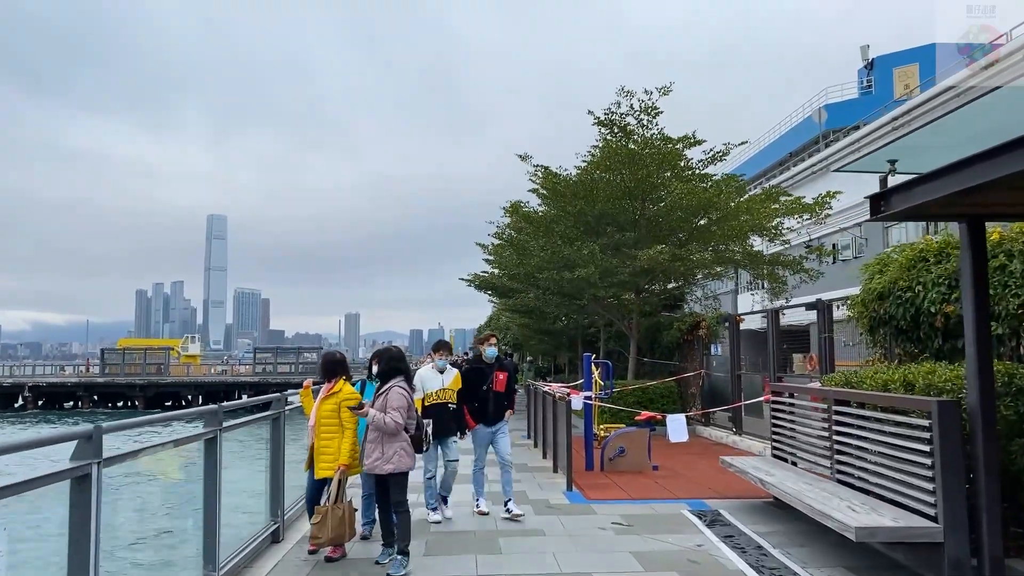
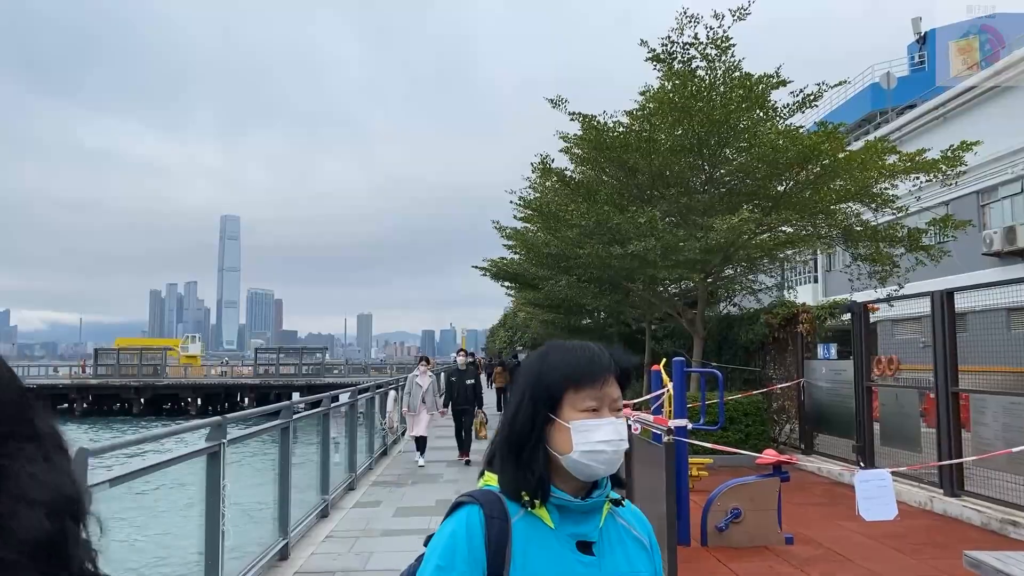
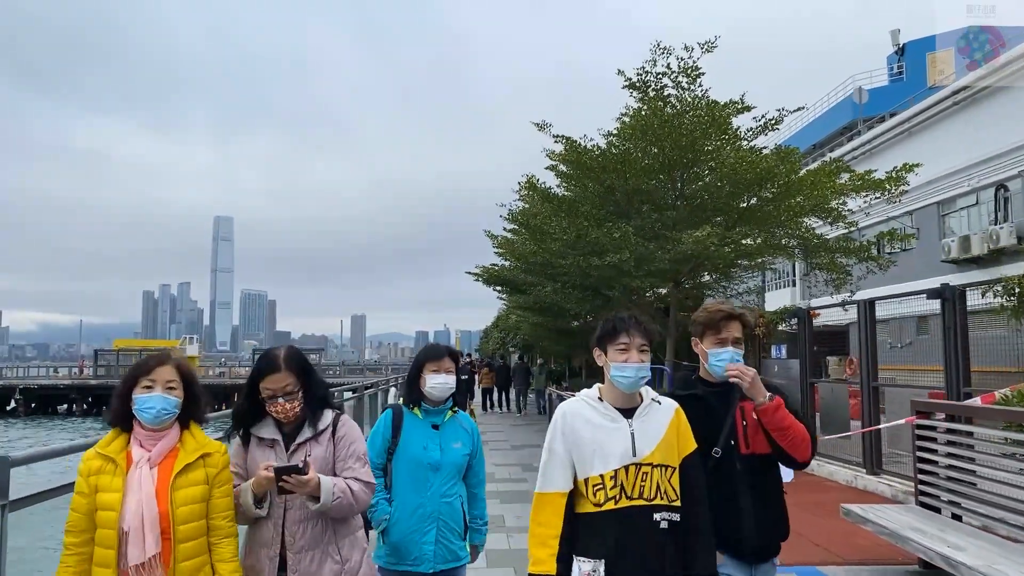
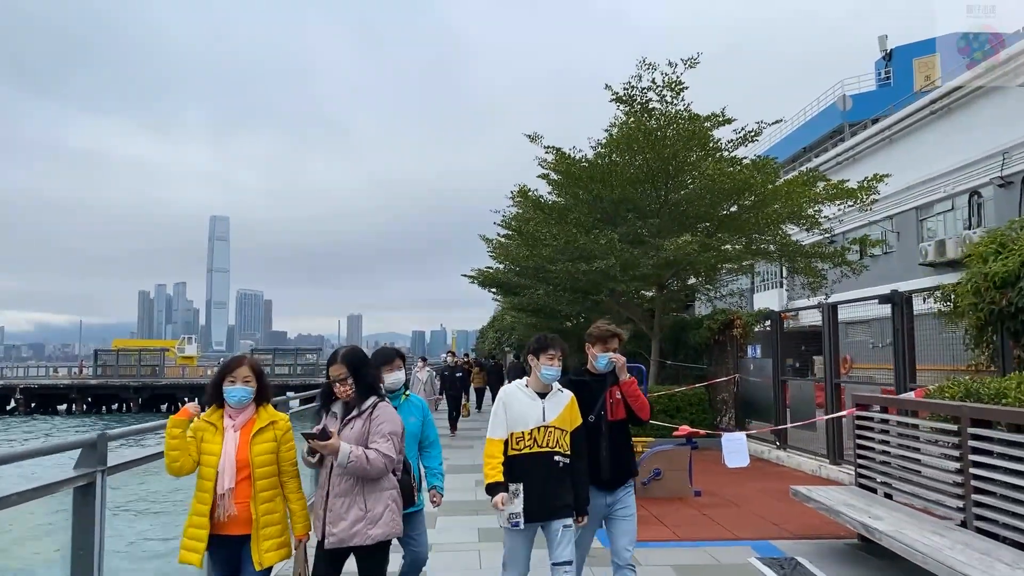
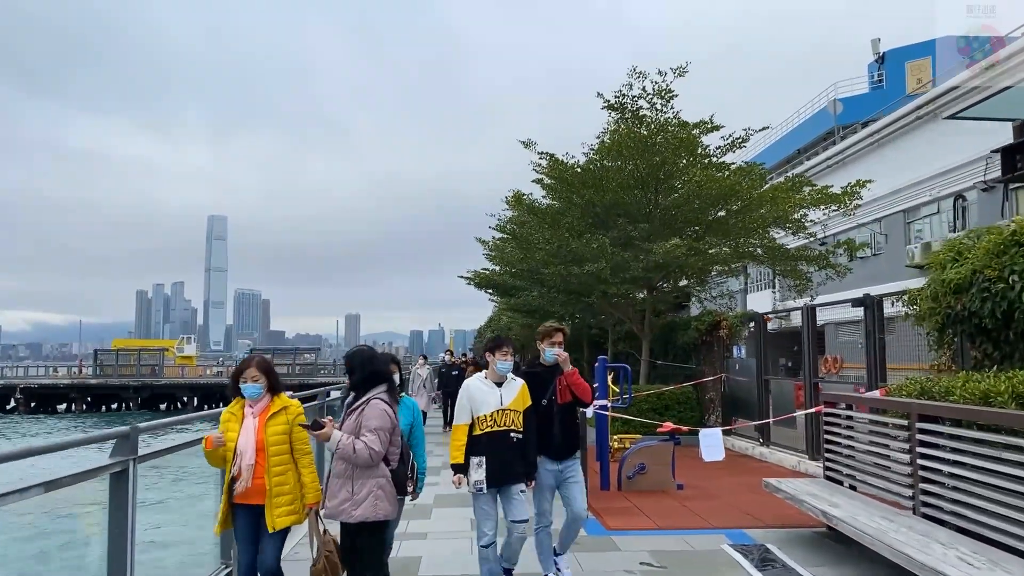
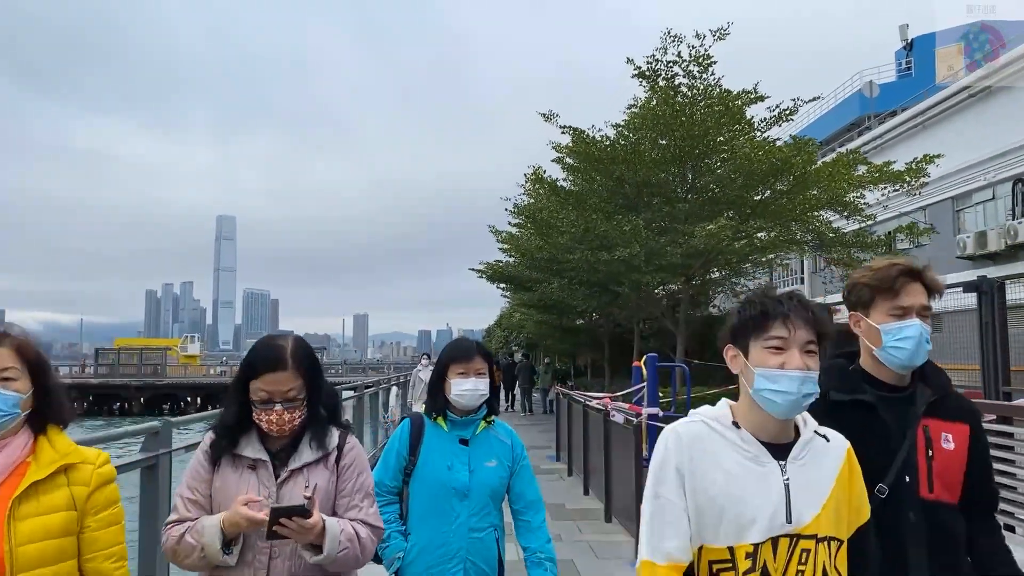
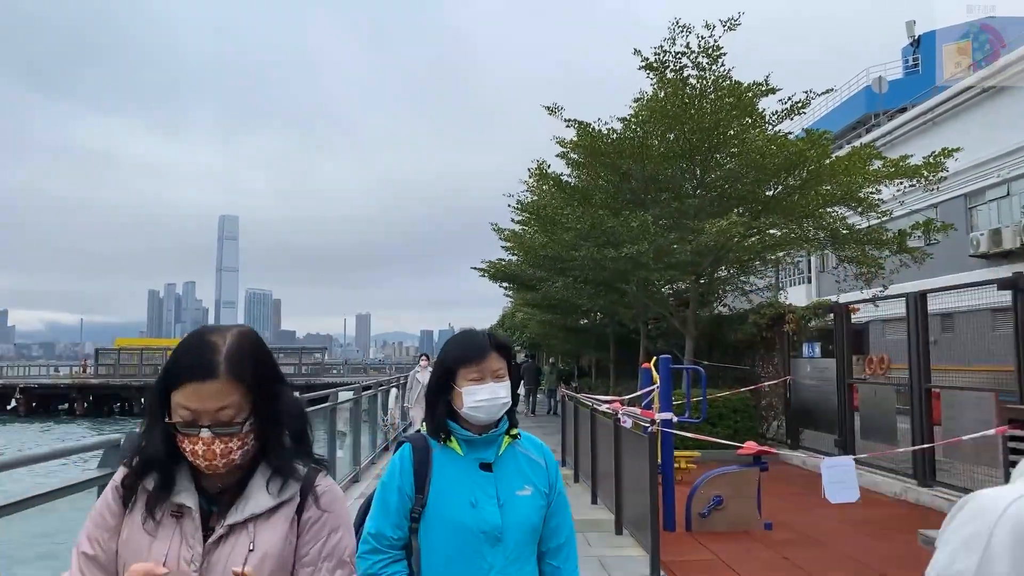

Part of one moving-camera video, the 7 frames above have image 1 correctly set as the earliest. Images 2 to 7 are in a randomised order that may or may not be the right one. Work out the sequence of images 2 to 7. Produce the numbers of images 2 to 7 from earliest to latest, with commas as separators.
5, 4, 3, 6, 7, 2
